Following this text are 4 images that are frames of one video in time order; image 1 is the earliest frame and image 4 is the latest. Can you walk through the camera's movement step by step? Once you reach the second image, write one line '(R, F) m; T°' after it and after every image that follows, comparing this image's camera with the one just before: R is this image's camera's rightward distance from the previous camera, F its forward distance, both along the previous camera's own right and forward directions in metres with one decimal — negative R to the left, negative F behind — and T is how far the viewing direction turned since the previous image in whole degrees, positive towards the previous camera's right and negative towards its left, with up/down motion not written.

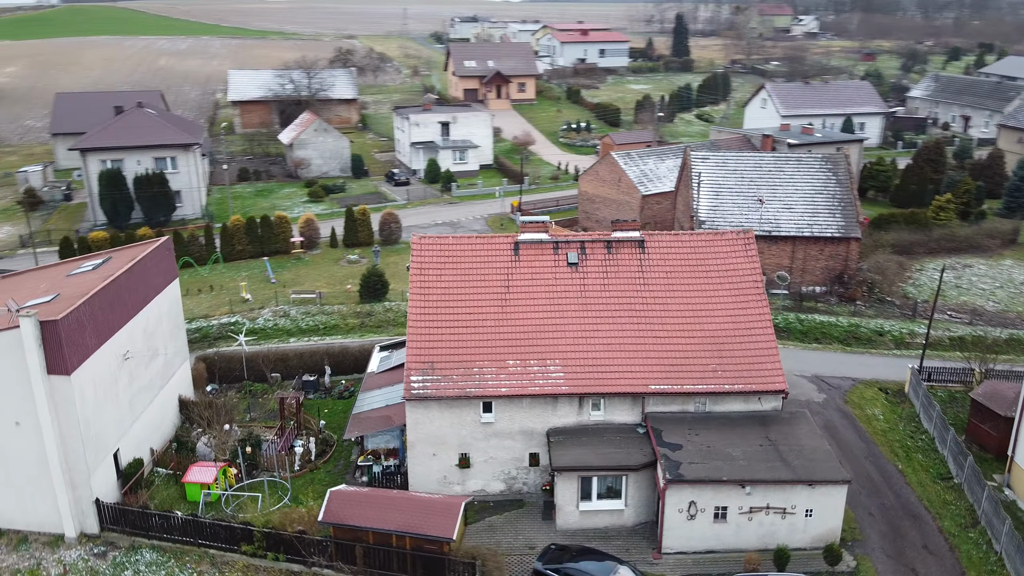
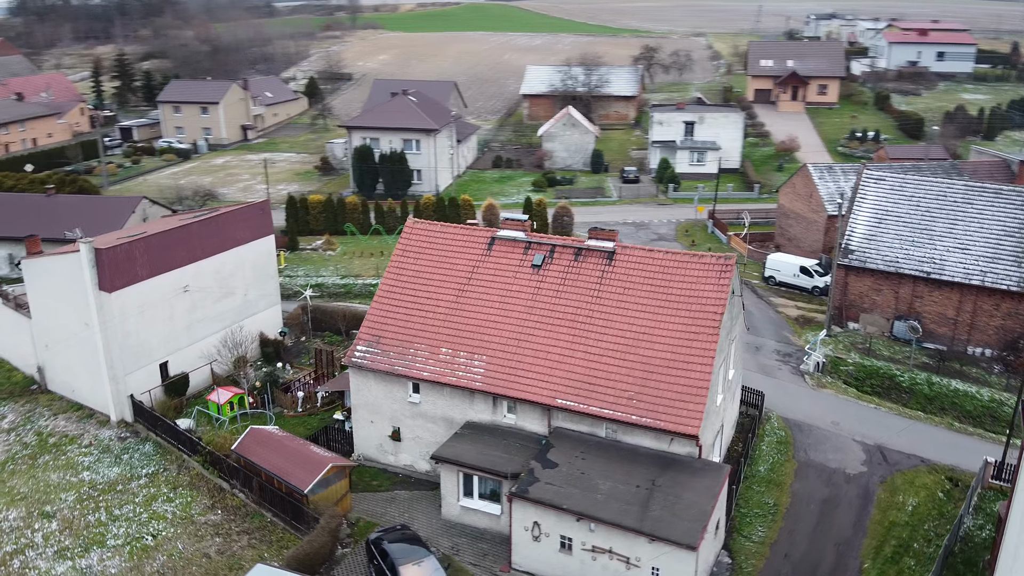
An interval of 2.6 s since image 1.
(+10.7, +2.3) m; -26°
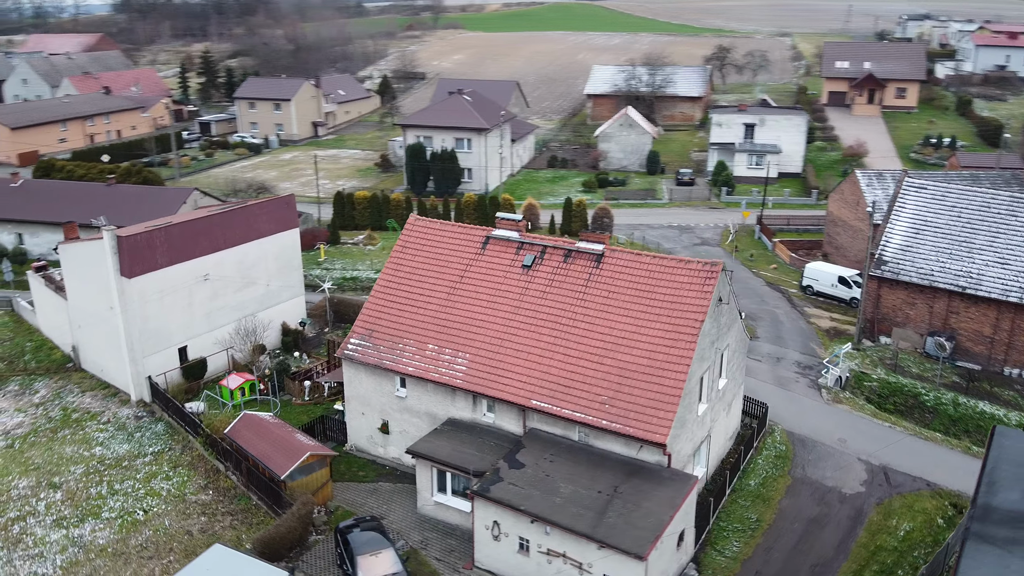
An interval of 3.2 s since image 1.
(+2.6, +0.1) m; -6°
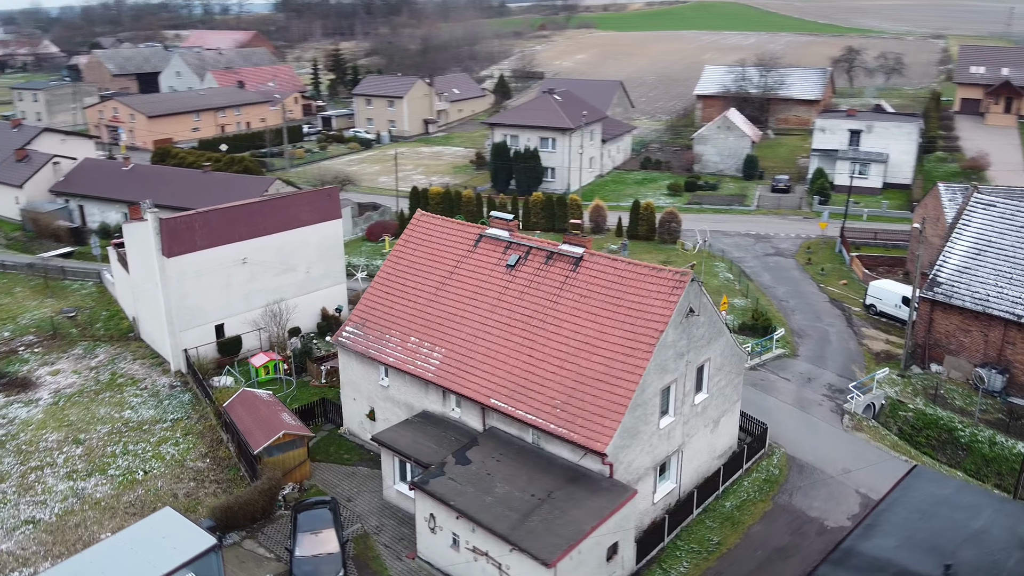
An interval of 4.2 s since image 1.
(+4.3, +0.3) m; -10°
